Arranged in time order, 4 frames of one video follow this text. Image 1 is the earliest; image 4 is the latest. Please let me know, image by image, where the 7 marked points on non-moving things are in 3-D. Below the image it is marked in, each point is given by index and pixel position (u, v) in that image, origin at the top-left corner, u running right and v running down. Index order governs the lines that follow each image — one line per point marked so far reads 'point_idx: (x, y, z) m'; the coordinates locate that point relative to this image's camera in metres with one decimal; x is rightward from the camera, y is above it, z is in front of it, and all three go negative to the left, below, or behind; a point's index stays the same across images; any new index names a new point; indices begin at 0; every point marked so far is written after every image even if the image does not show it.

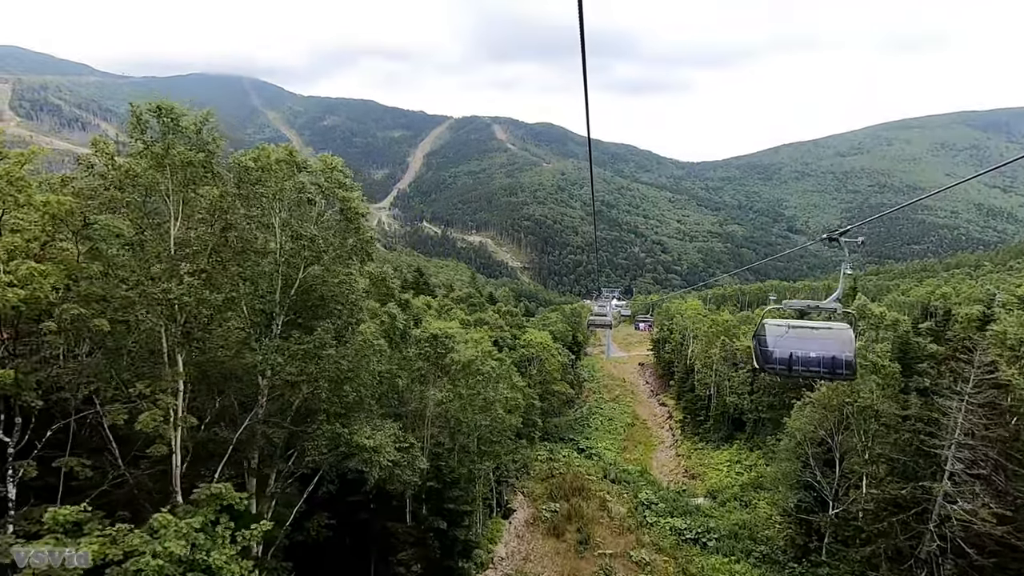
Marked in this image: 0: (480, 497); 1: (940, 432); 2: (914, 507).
0: (-1.0, -7.3, +20.2) m
1: (+12.7, -4.3, +17.0) m
2: (+12.2, -6.7, +17.5) m
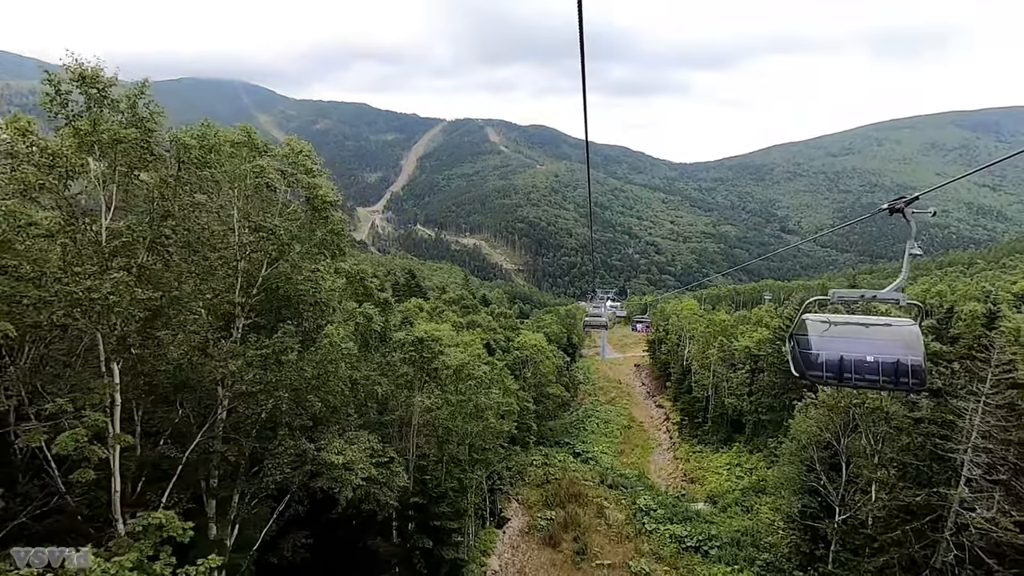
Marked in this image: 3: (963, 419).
0: (-1.3, -7.3, +19.2) m
1: (+12.5, -4.1, +16.2) m
2: (+12.0, -6.5, +16.6) m
3: (+12.4, -3.6, +15.9) m
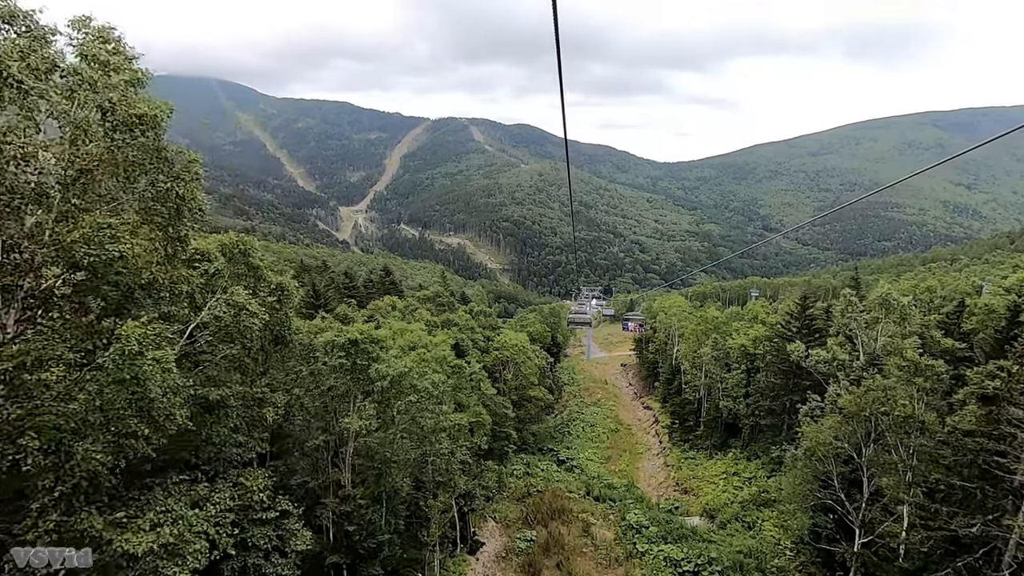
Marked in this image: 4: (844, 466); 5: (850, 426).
0: (-2.1, -7.0, +16.0) m
1: (+11.7, -3.8, +13.4) m
2: (+11.2, -6.2, +13.8) m
3: (+11.6, -3.3, +13.1) m
4: (+11.0, -6.0, +19.1) m
5: (+10.5, -4.3, +17.9) m
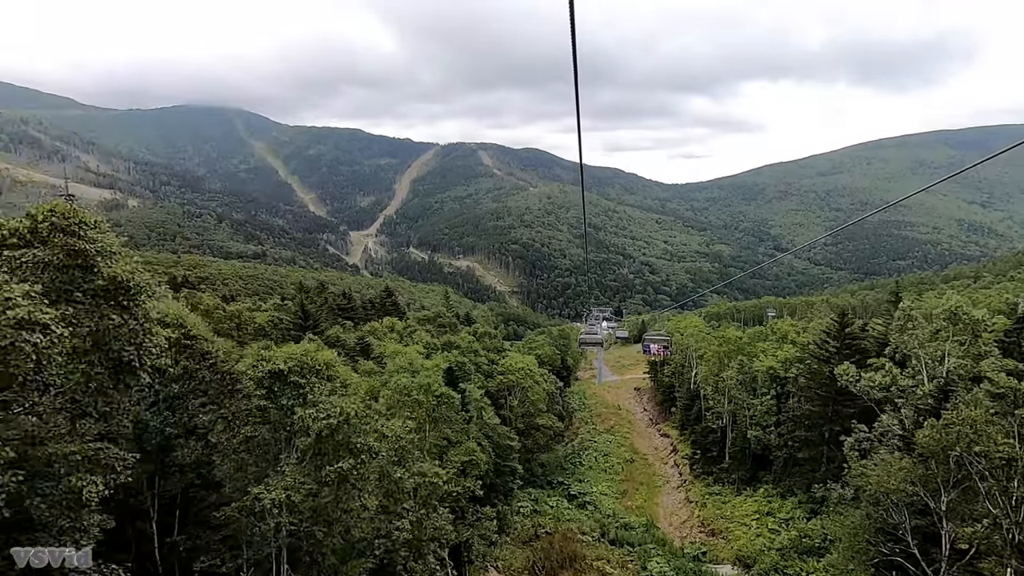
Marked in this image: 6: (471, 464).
0: (-2.2, -7.3, +12.8) m
1: (+11.6, -3.9, +10.1) m
2: (+11.1, -6.3, +10.4) m
3: (+11.5, -3.3, +9.8) m
4: (+11.0, -6.3, +15.7) m
5: (+10.5, -4.6, +14.6) m
6: (-1.2, -5.6, +18.4) m
